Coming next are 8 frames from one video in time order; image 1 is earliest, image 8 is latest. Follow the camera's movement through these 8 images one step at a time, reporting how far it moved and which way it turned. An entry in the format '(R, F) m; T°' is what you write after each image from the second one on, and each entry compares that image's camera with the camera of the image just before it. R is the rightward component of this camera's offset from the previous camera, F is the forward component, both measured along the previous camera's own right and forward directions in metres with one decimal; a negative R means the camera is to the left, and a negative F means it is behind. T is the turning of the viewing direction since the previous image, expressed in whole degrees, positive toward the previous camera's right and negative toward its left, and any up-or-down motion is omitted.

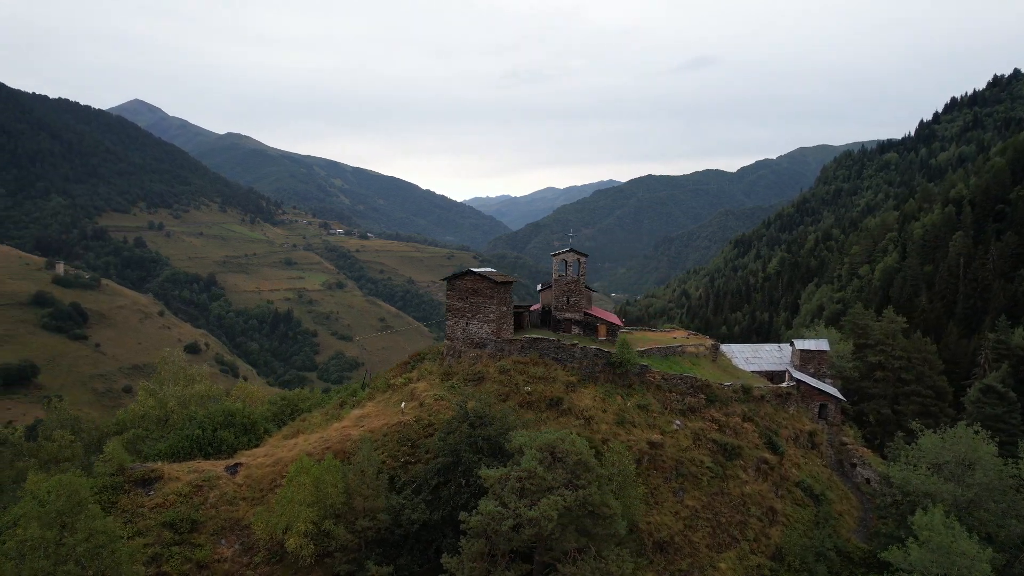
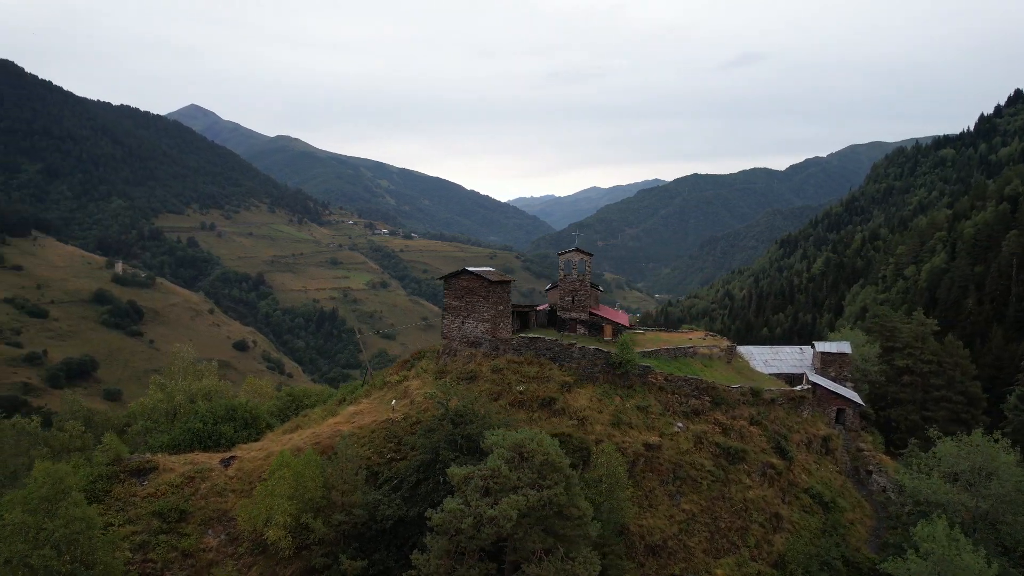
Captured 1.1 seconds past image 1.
(+1.6, +0.1) m; -4°
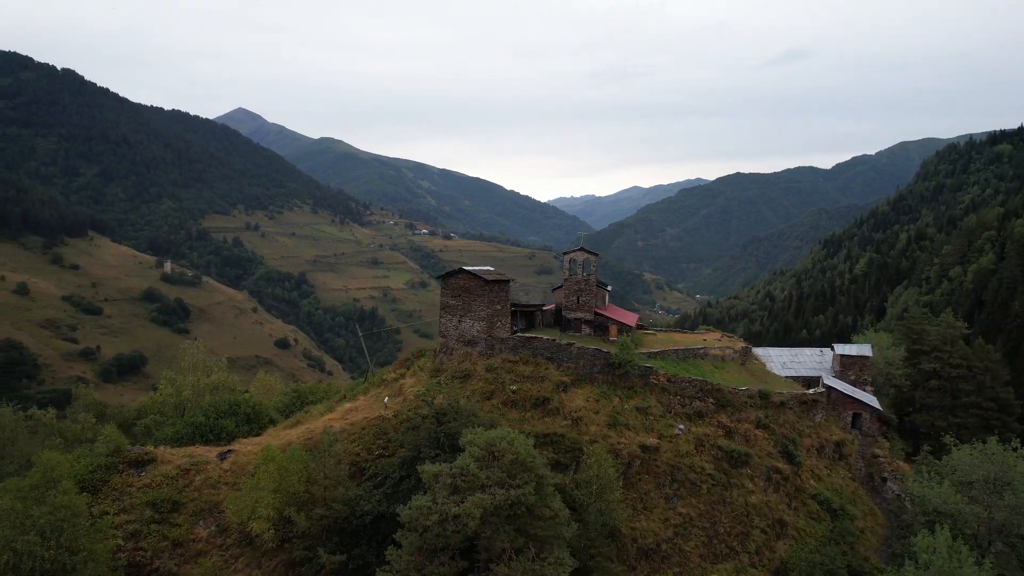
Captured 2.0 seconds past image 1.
(+1.4, 0.0) m; -3°
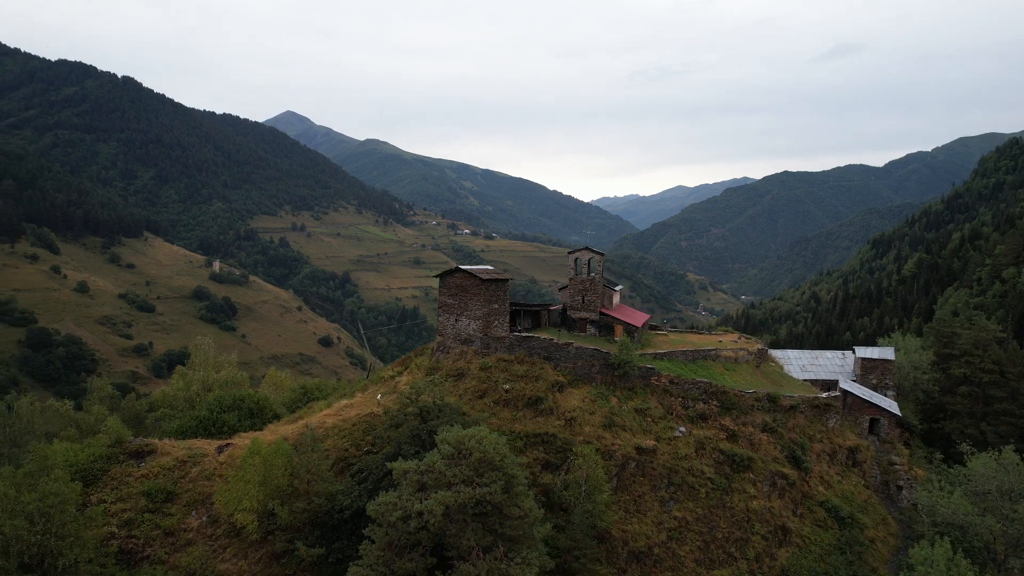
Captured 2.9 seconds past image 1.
(+1.5, +0.1) m; -4°
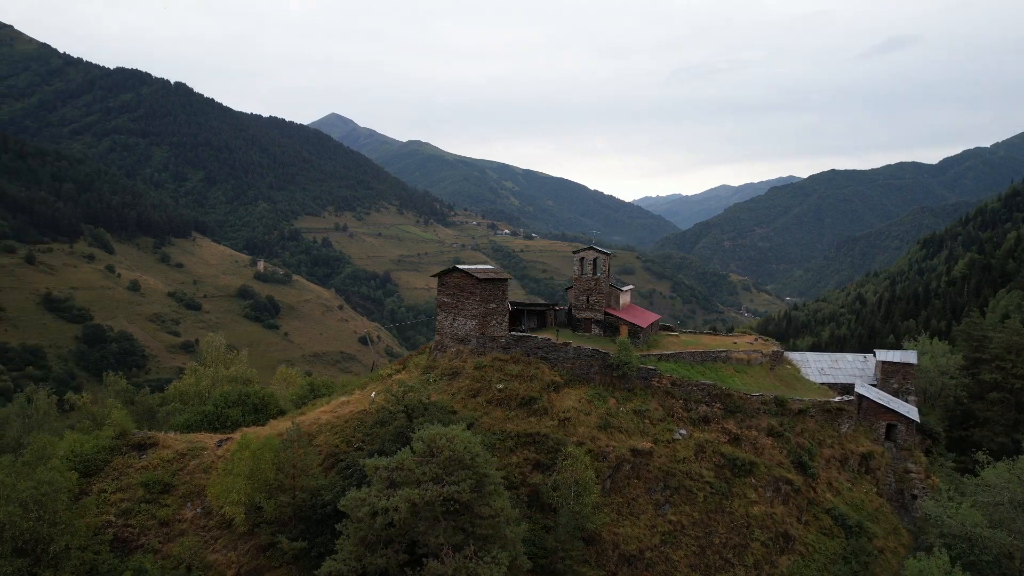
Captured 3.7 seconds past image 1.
(+1.5, +0.1) m; -4°
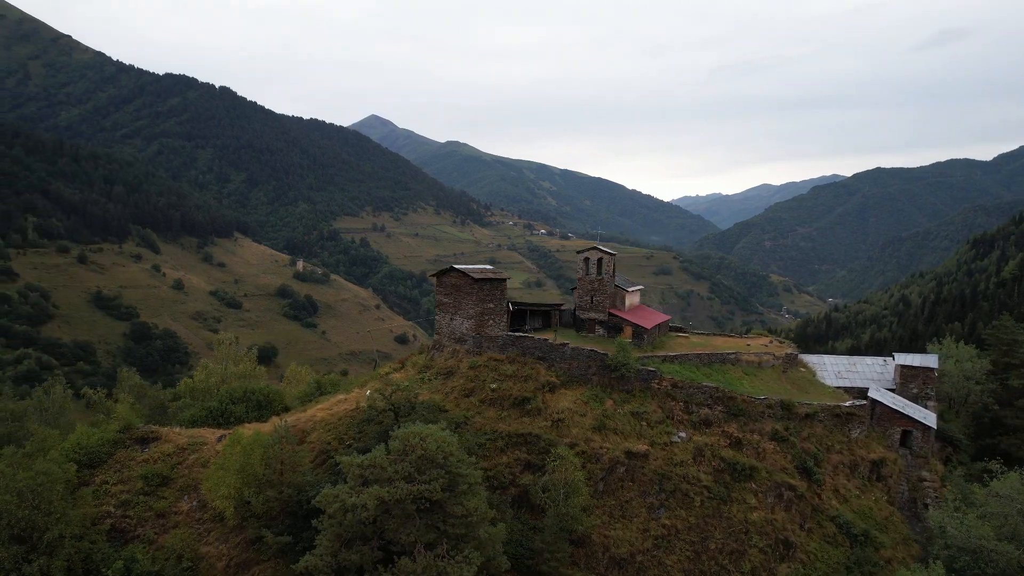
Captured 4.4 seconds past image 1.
(+1.3, 0.0) m; -3°
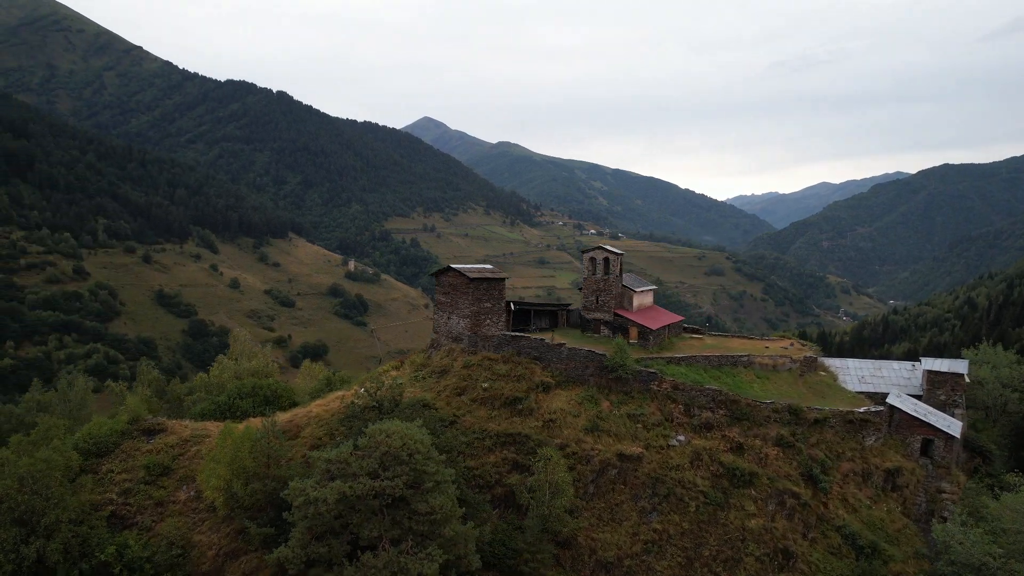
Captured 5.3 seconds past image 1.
(+1.8, +0.1) m; -4°
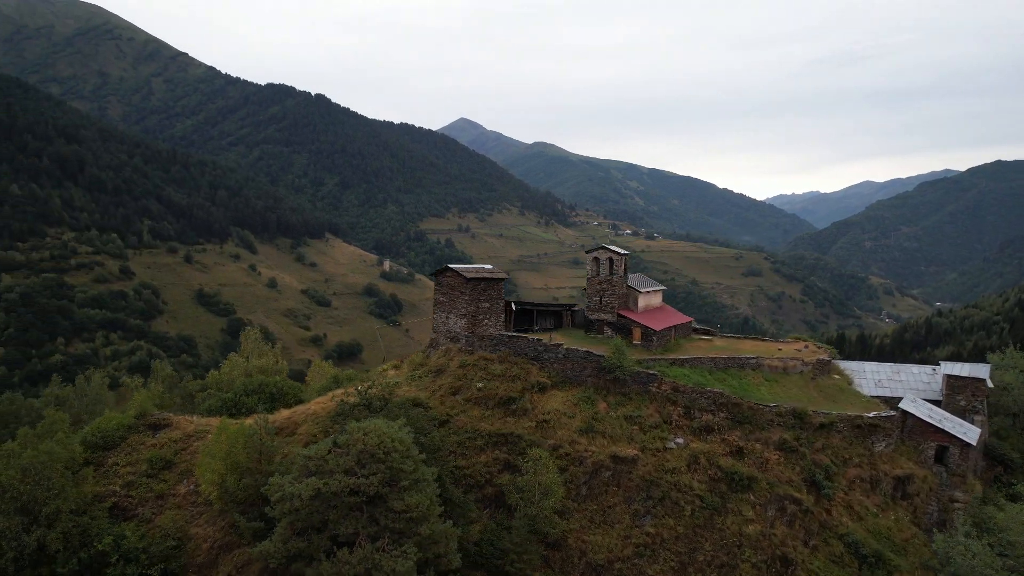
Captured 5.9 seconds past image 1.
(+1.3, 0.0) m; -3°
